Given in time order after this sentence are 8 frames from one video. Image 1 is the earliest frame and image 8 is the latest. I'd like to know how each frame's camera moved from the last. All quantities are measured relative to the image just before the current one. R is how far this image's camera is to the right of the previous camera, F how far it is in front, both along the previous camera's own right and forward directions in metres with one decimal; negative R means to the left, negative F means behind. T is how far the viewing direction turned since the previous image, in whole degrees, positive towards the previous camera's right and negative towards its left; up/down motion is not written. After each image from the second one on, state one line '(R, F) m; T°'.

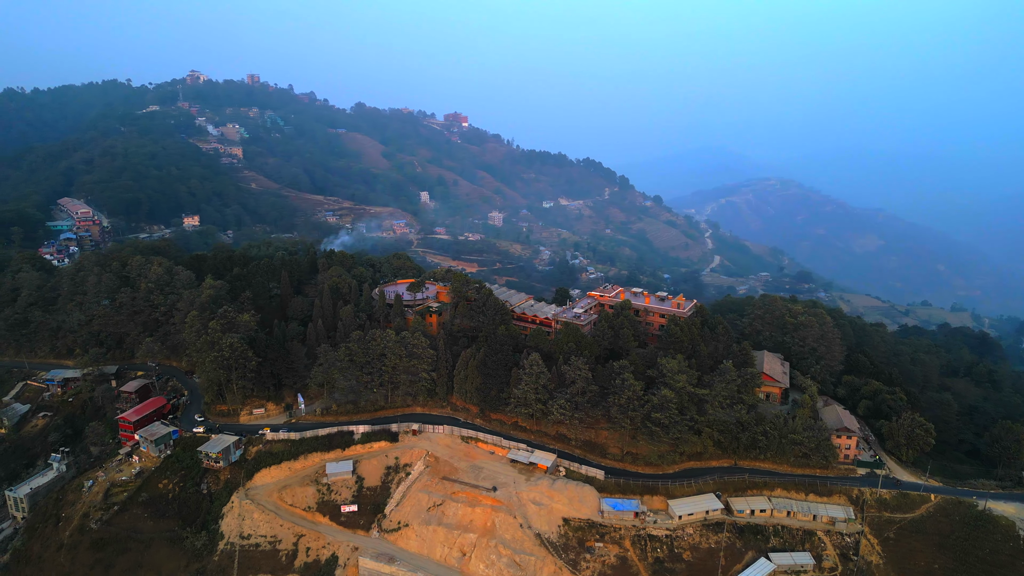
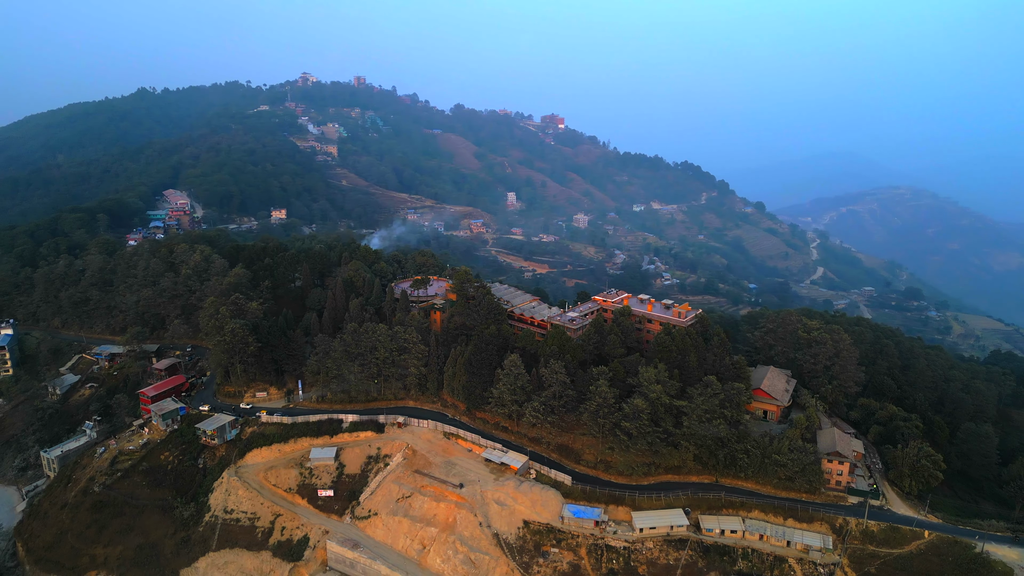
(+5.5, +0.3) m; -8°
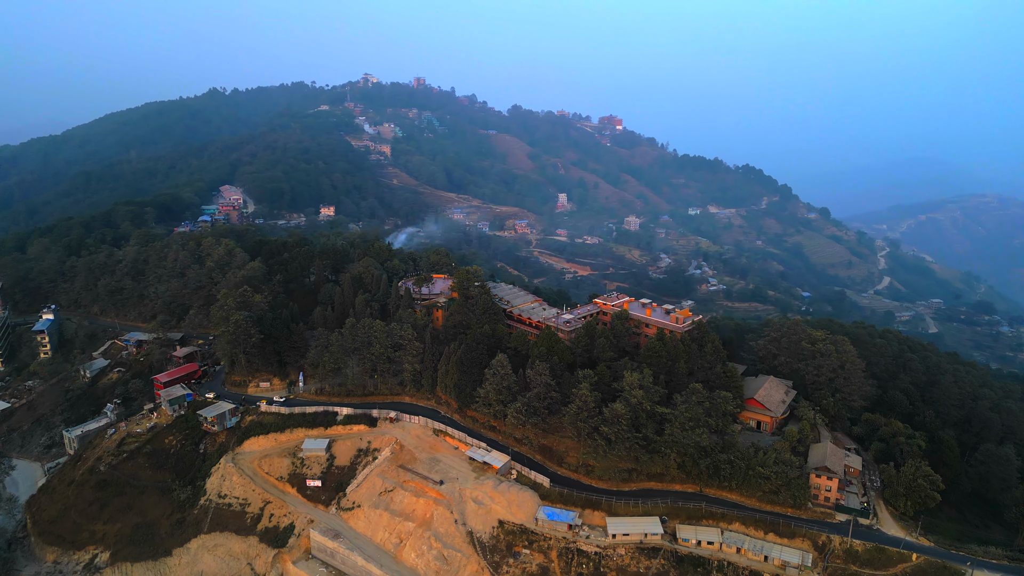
(+3.3, +0.1) m; -5°
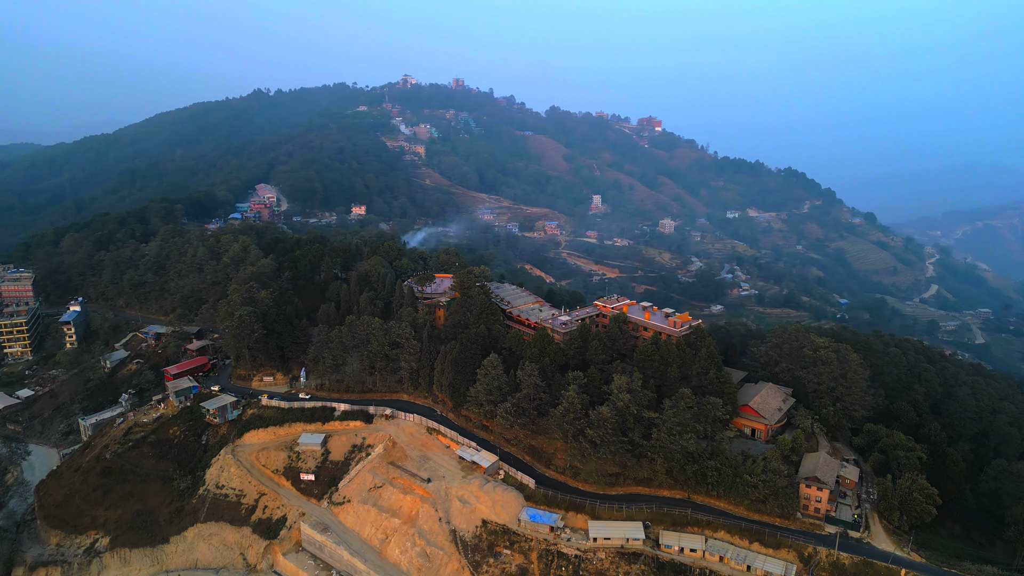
(+2.2, 0.0) m; -3°
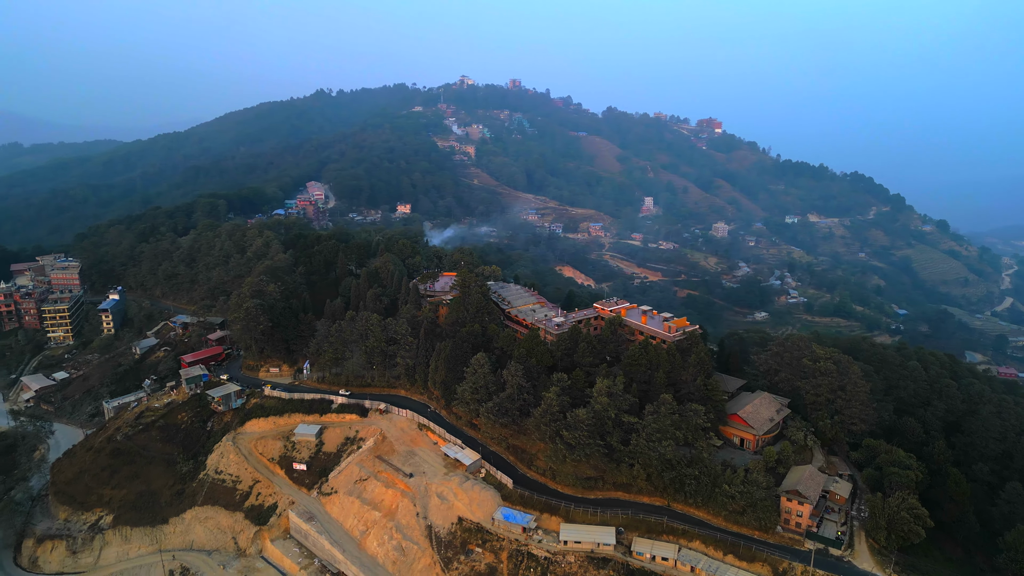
(+3.3, +0.1) m; -5°
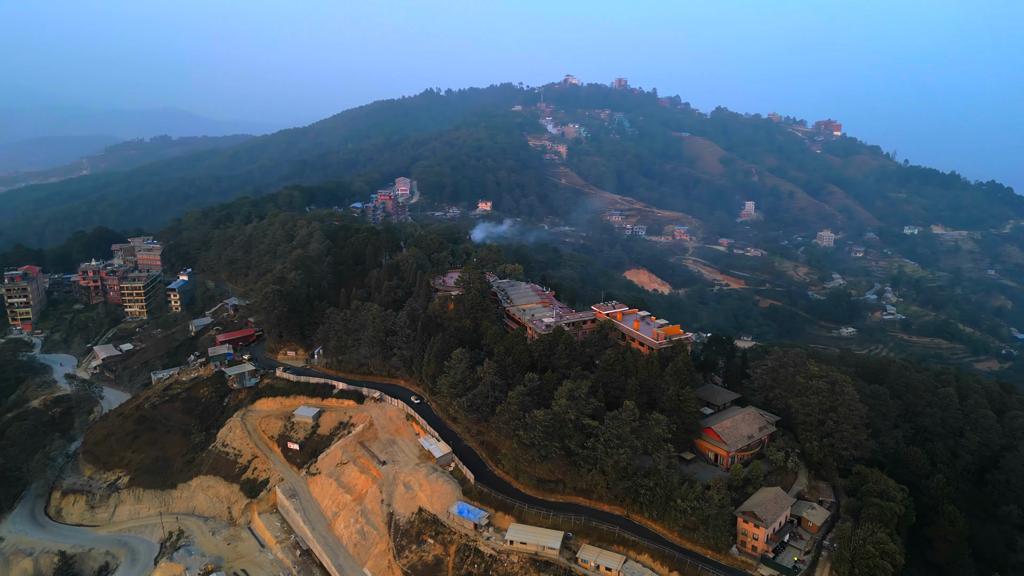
(+5.9, +0.4) m; -9°
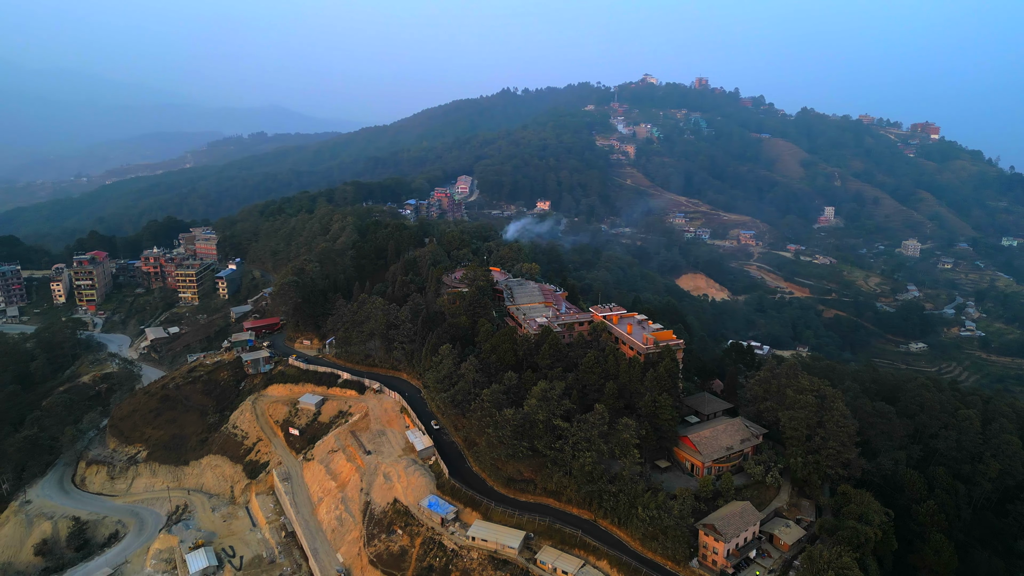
(+4.3, +0.2) m; -7°
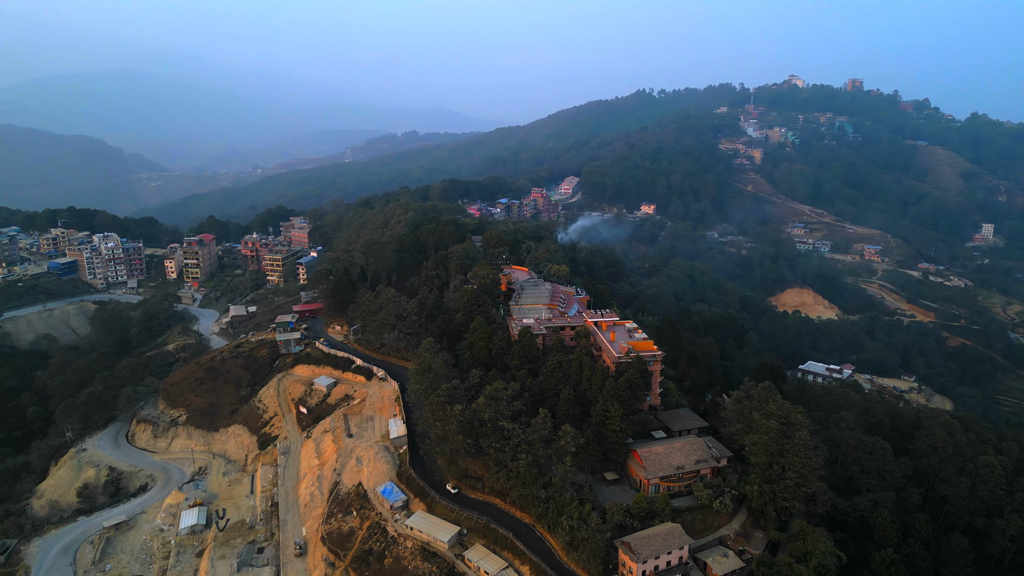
(+7.5, +0.7) m; -11°
